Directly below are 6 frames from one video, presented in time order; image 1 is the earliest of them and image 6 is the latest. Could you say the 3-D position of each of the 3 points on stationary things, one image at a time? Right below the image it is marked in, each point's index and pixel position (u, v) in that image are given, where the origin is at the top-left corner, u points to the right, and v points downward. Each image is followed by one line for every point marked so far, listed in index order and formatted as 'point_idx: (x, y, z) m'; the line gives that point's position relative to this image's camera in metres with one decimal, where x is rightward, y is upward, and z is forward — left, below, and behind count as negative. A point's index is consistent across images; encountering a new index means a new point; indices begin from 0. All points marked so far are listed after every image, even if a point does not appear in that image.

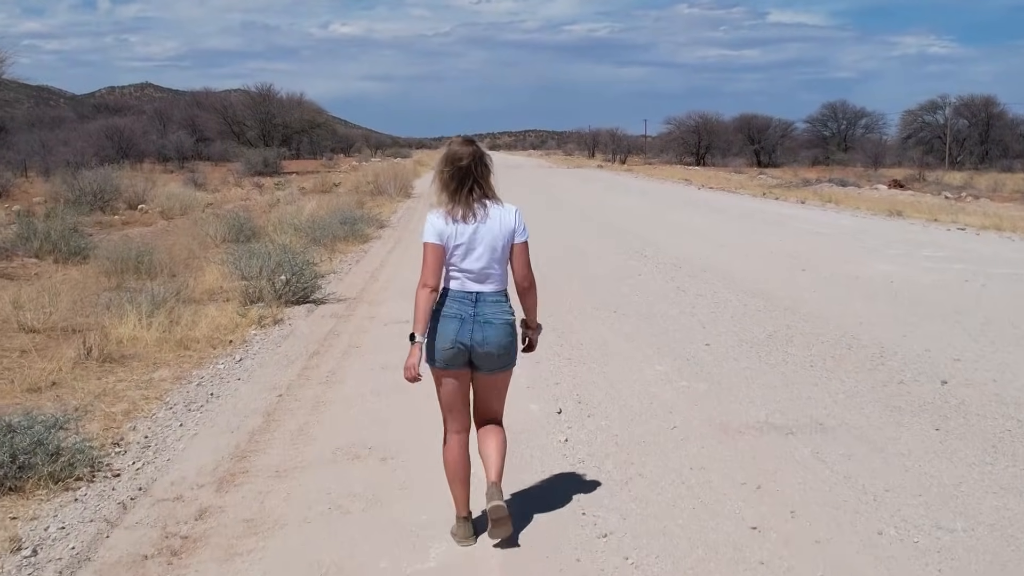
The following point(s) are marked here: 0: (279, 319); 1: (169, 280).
0: (-1.8, -0.2, +10.7) m
1: (-3.3, +0.1, +12.8) m
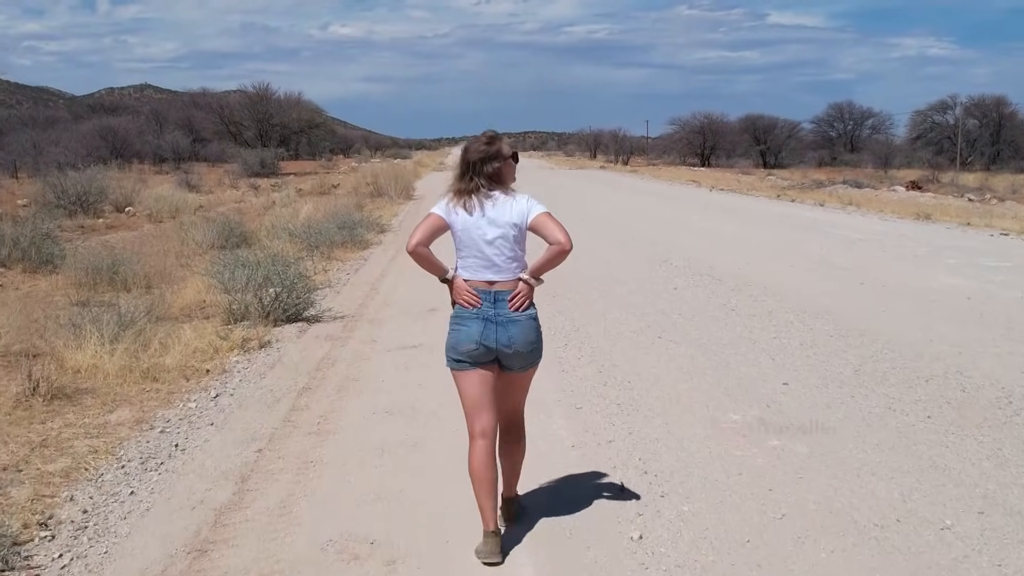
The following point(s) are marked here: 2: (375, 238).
0: (-1.7, -0.4, +9.3) m
1: (-3.1, -0.1, +11.4) m
2: (-2.0, +0.7, +19.6) m
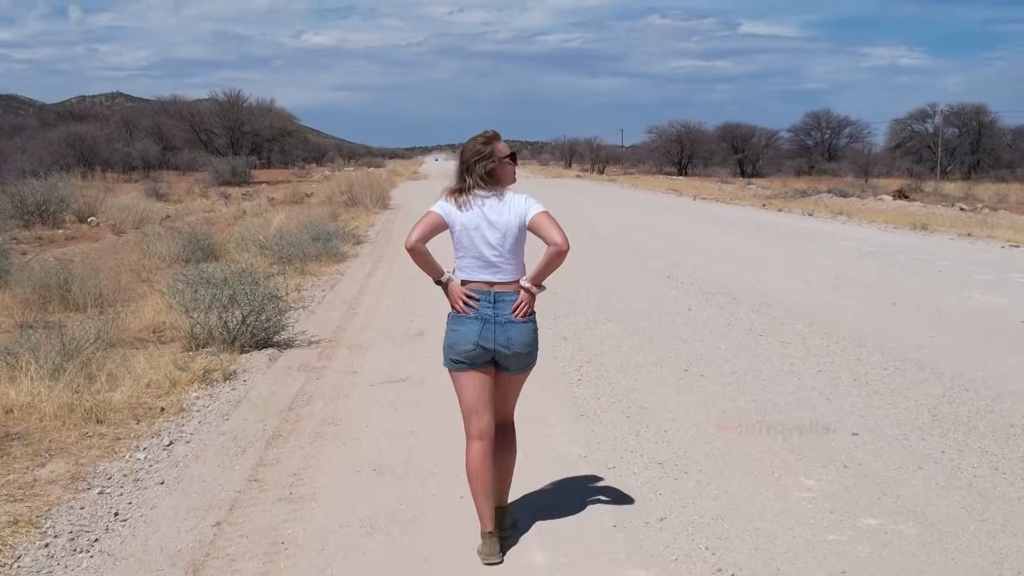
0: (-1.7, -0.5, +8.2) m
1: (-3.2, -0.2, +10.3) m
2: (-2.2, +0.5, +18.5) m
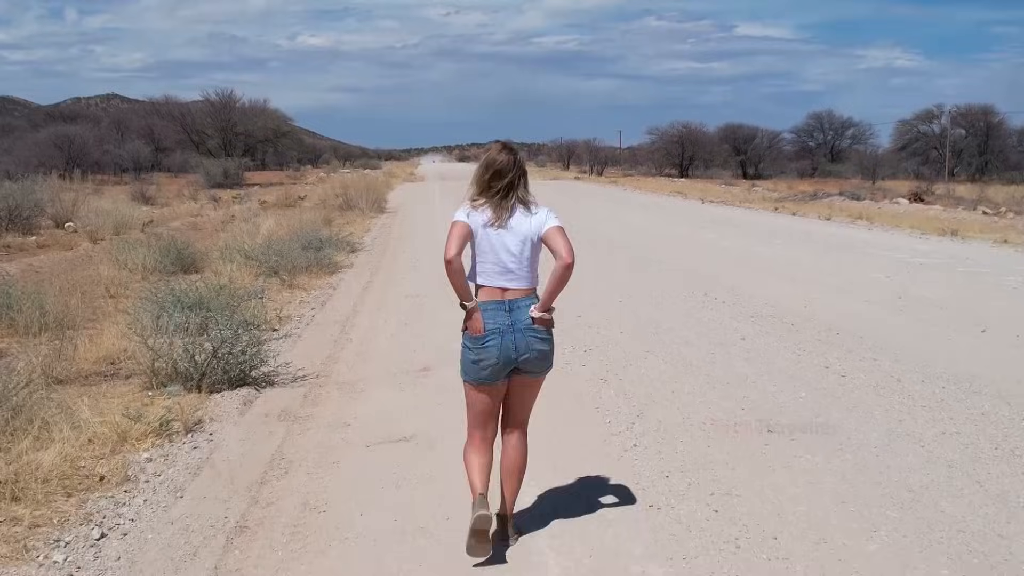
0: (-1.6, -0.7, +6.7) m
1: (-3.0, -0.4, +8.8) m
2: (-2.1, +0.4, +17.0) m
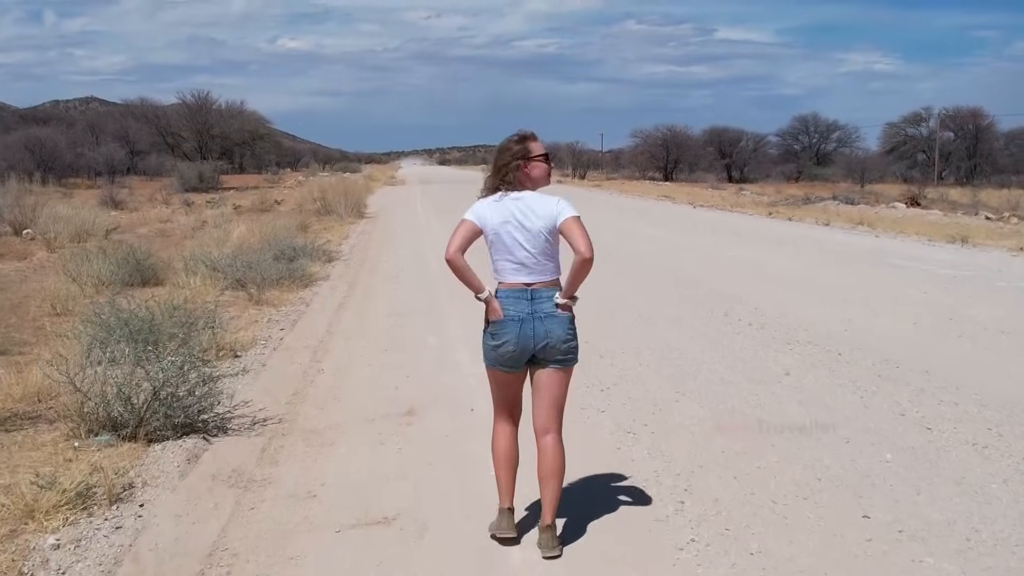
0: (-1.5, -0.8, +5.4) m
1: (-3.0, -0.5, +7.5) m
2: (-2.2, +0.2, +15.7) m
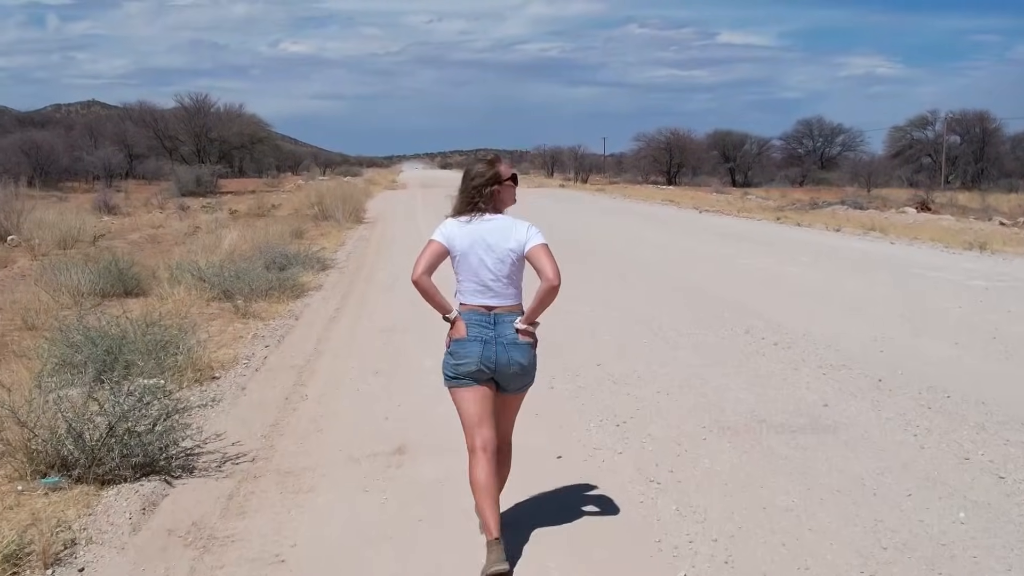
0: (-1.5, -0.9, +4.6) m
1: (-3.0, -0.6, +6.7) m
2: (-2.2, +0.1, +14.9) m
